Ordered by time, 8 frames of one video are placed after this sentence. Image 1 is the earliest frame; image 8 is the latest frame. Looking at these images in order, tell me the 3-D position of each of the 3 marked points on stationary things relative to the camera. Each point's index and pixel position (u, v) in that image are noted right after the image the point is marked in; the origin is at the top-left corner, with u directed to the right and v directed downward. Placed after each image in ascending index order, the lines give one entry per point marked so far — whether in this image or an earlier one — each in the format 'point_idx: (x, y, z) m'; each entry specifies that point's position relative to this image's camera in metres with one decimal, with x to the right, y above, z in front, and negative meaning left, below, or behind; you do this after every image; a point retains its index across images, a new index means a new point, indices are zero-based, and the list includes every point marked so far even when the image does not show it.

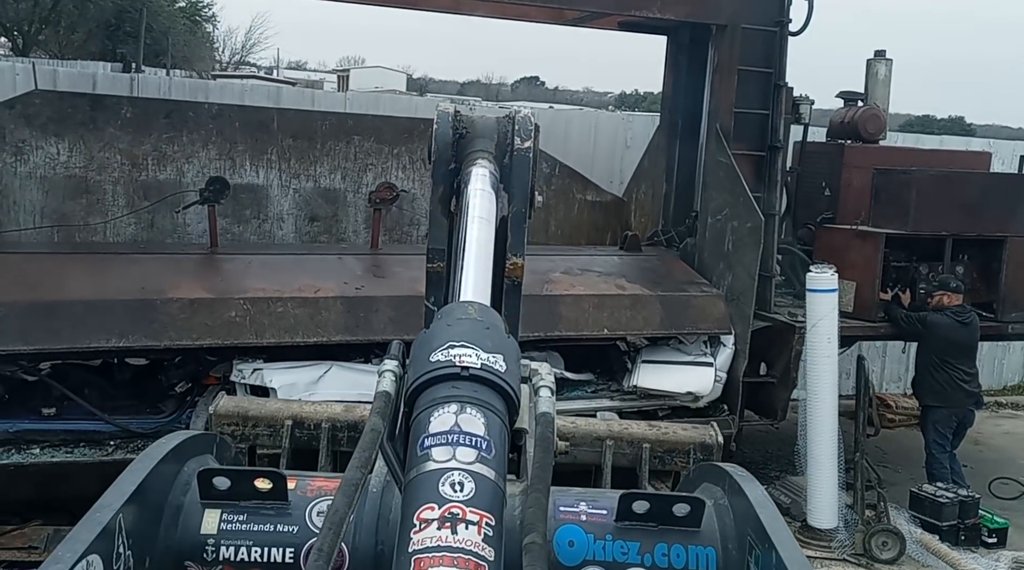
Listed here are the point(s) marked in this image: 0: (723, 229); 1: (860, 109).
0: (+1.0, +0.3, +4.8) m
1: (+2.0, +1.0, +5.7) m
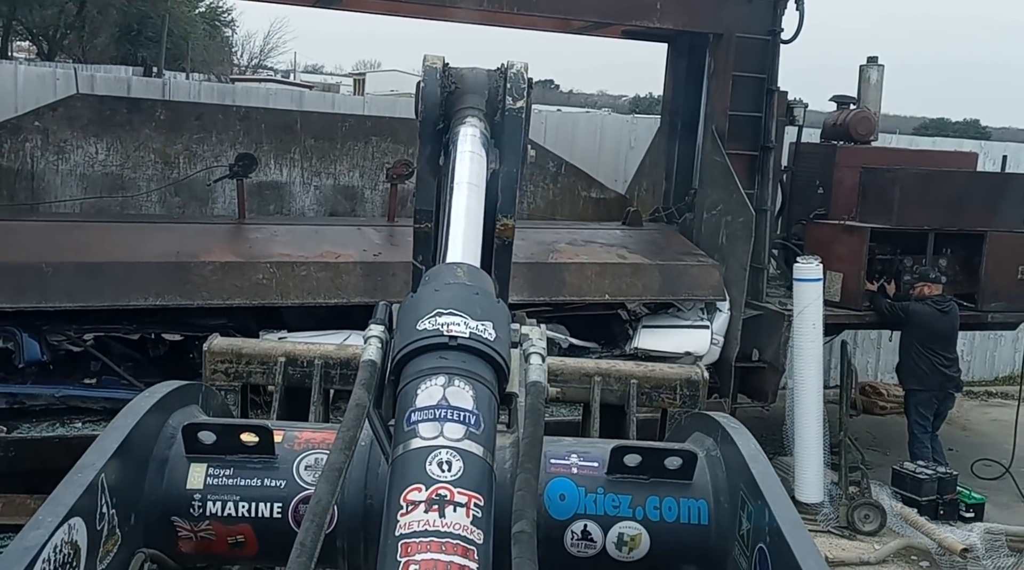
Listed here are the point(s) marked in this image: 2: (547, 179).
0: (+1.1, +0.3, +5.1) m
1: (+2.1, +1.1, +6.0) m
2: (+0.2, +0.7, +6.4) m
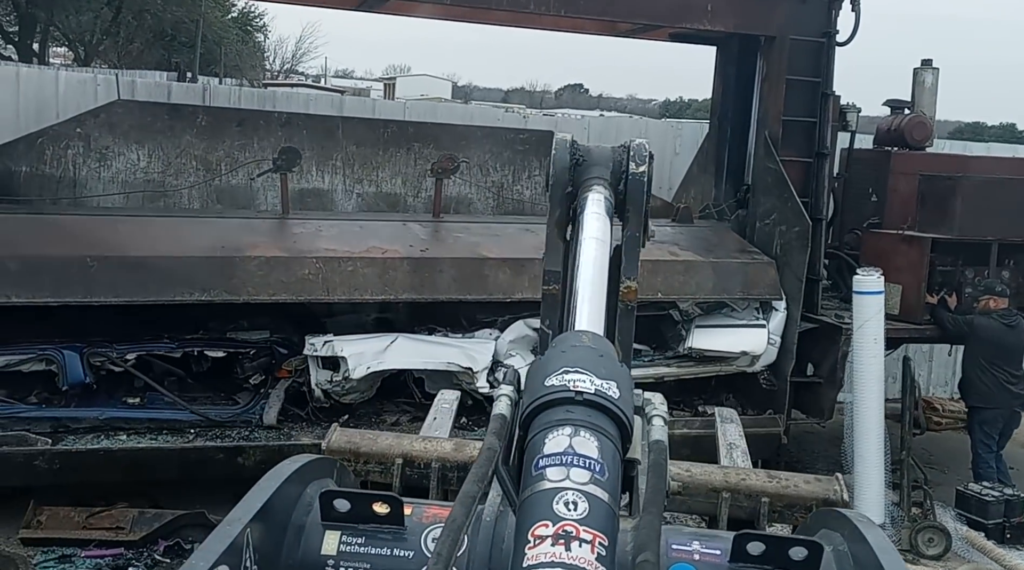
0: (+1.3, +0.3, +5.0) m
1: (+2.4, +1.0, +5.8) m
2: (+0.5, +0.6, +6.3) m
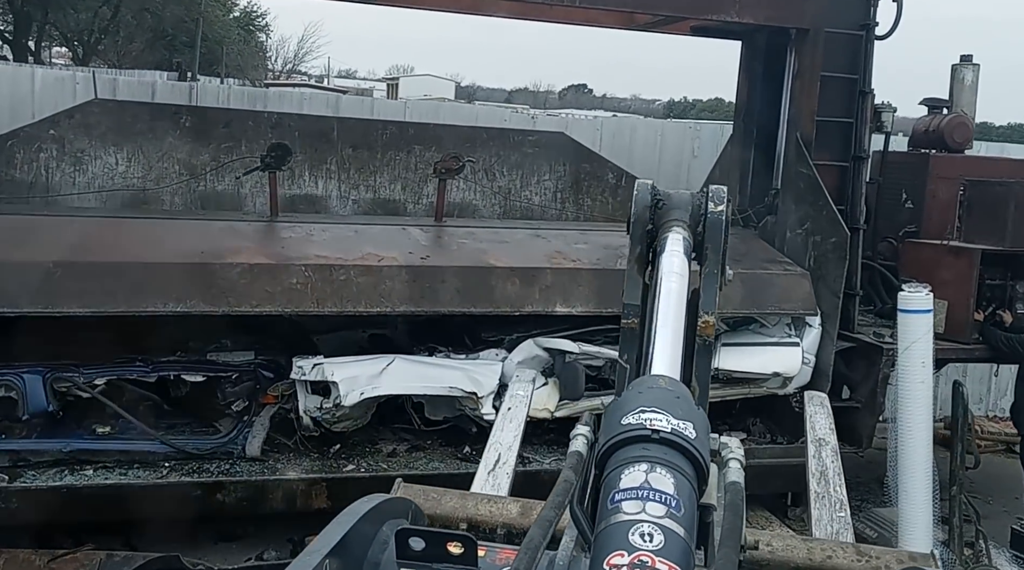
0: (+1.4, +0.2, +4.5) m
1: (+2.4, +0.9, +5.4) m
2: (+0.6, +0.6, +5.9) m
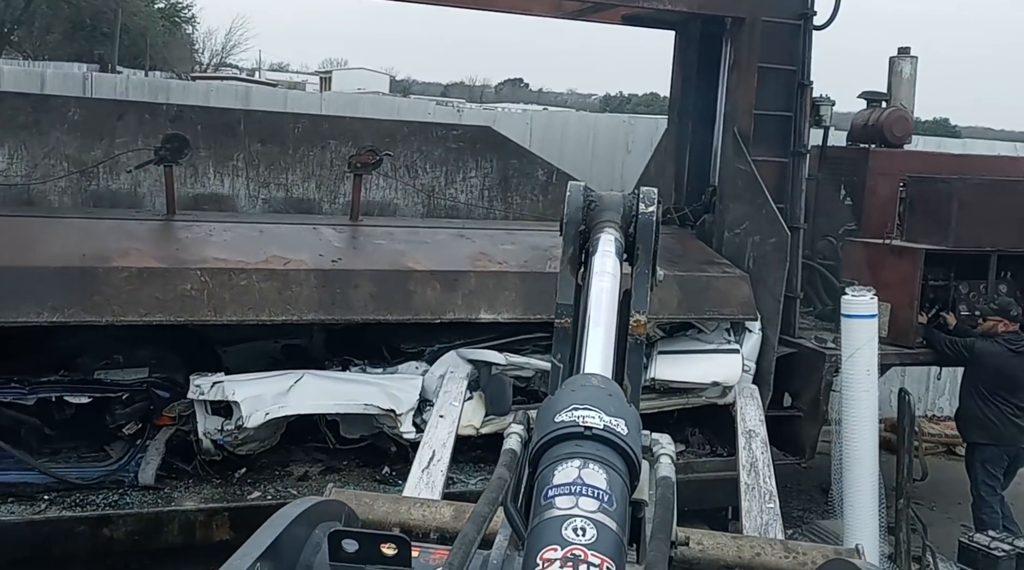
0: (+1.0, +0.2, +4.3) m
1: (+2.0, +0.9, +5.3) m
2: (+0.1, +0.5, +5.6) m
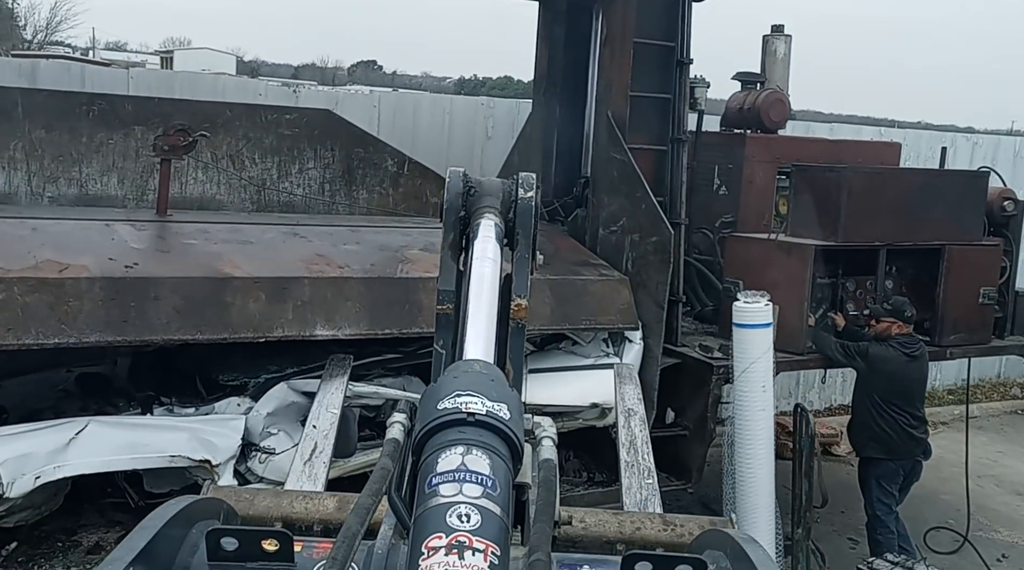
0: (+0.4, +0.2, +3.8) m
1: (+1.2, +1.0, +4.9) m
2: (-0.6, +0.5, +4.9) m
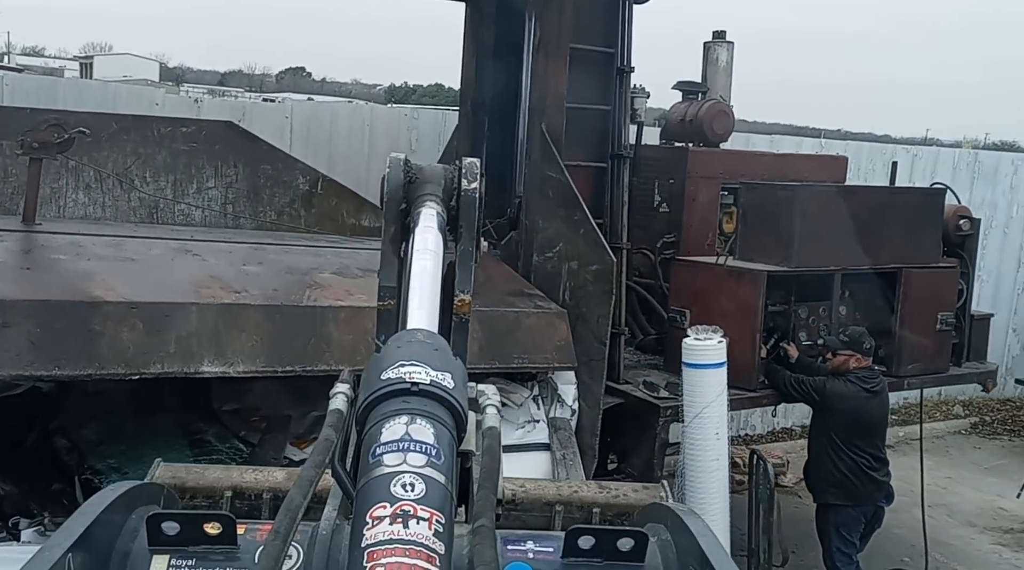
0: (+0.2, 0.0, +3.4) m
1: (+0.9, +0.8, +4.6) m
2: (-1.0, +0.4, +4.5) m
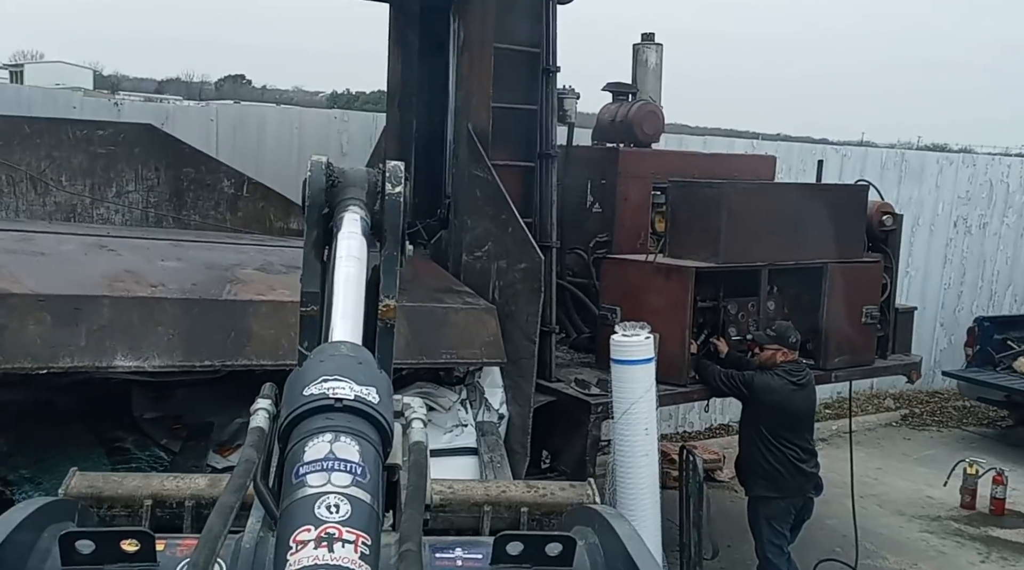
0: (-0.1, +0.1, +3.4) m
1: (+0.6, +0.9, +4.6) m
2: (-1.3, +0.4, +4.4) m
